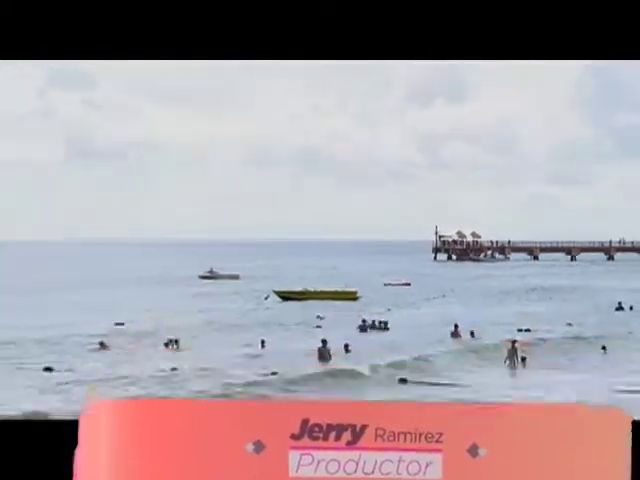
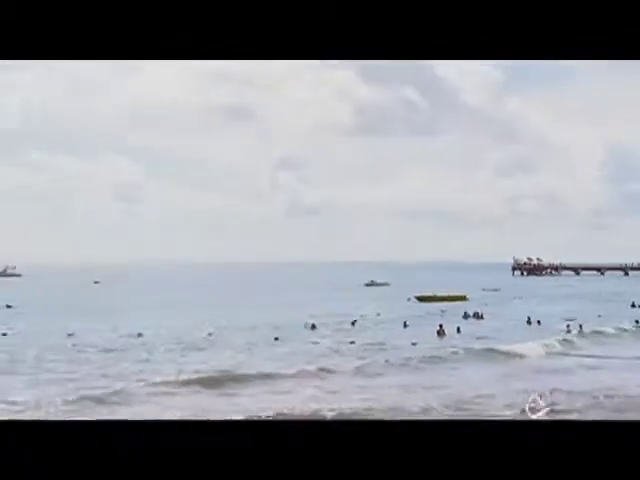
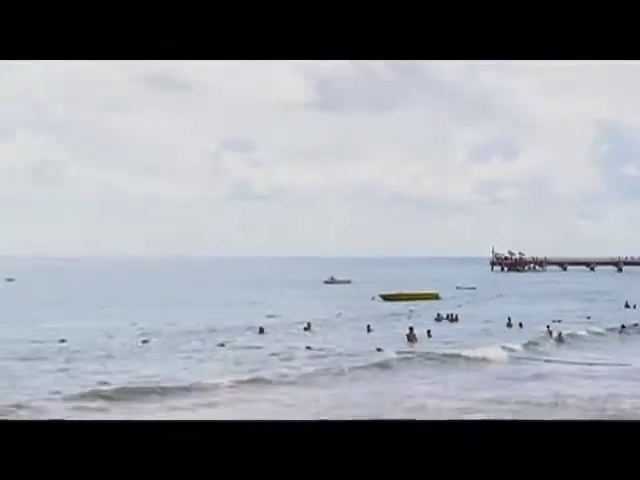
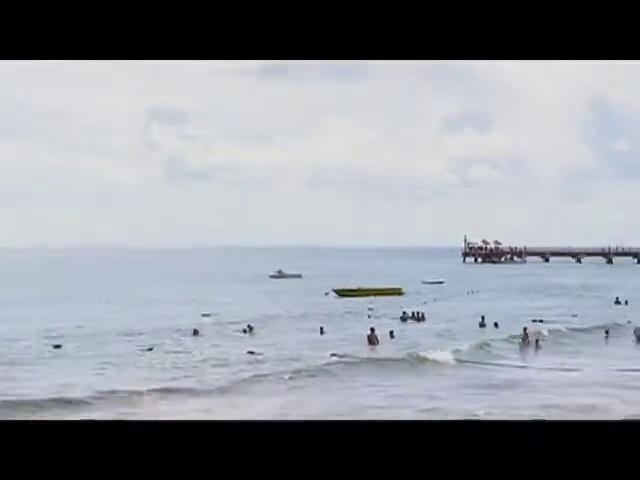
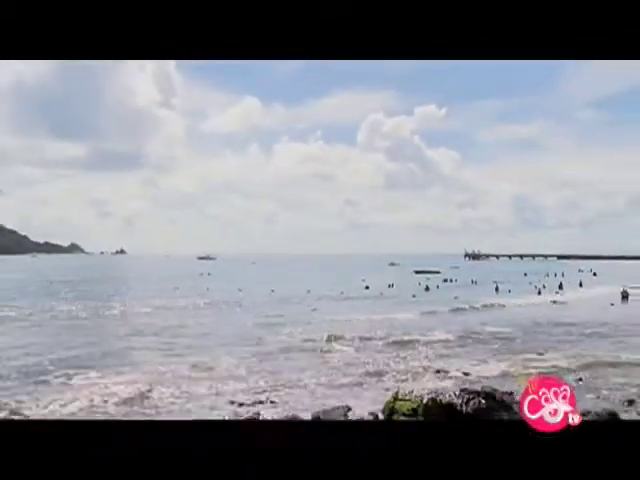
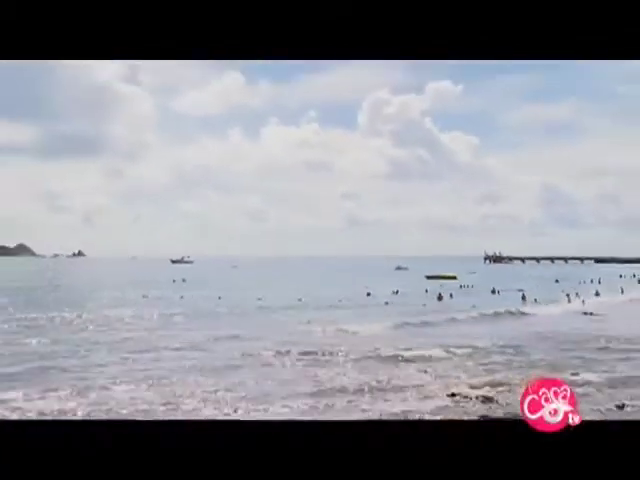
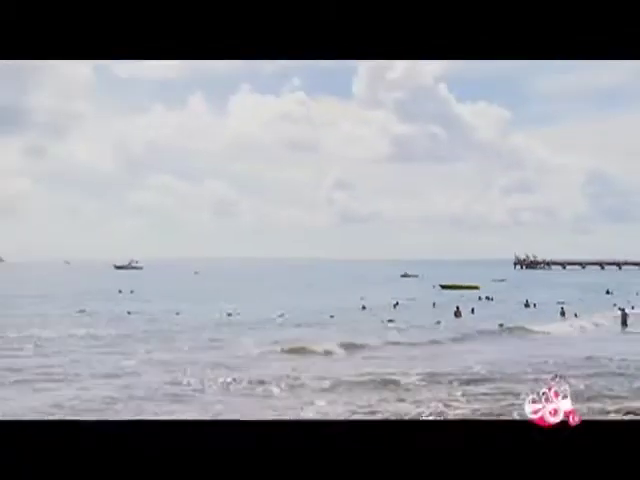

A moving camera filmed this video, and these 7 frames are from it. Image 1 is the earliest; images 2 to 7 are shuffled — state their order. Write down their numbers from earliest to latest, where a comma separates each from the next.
4, 3, 2, 7, 6, 5
